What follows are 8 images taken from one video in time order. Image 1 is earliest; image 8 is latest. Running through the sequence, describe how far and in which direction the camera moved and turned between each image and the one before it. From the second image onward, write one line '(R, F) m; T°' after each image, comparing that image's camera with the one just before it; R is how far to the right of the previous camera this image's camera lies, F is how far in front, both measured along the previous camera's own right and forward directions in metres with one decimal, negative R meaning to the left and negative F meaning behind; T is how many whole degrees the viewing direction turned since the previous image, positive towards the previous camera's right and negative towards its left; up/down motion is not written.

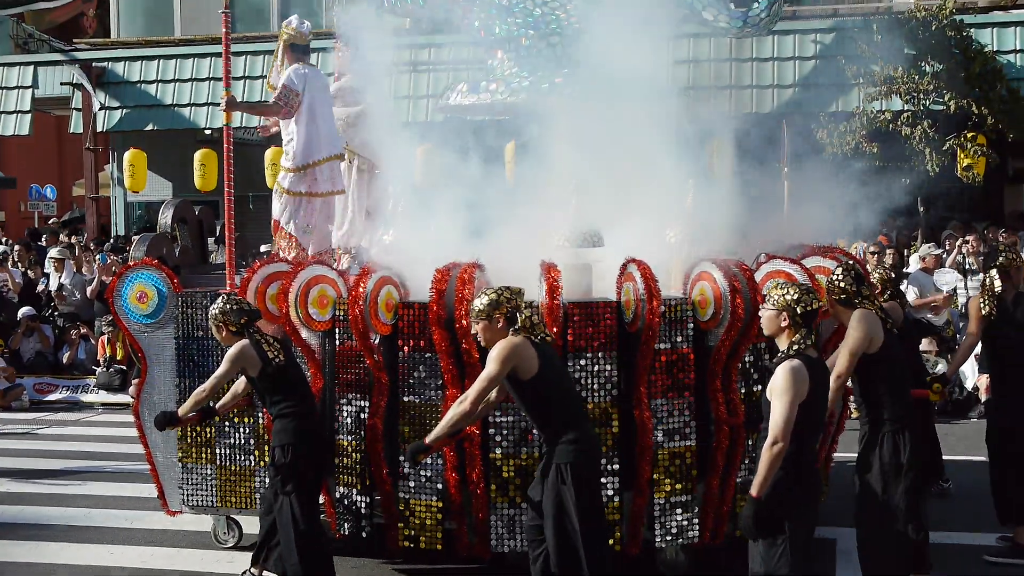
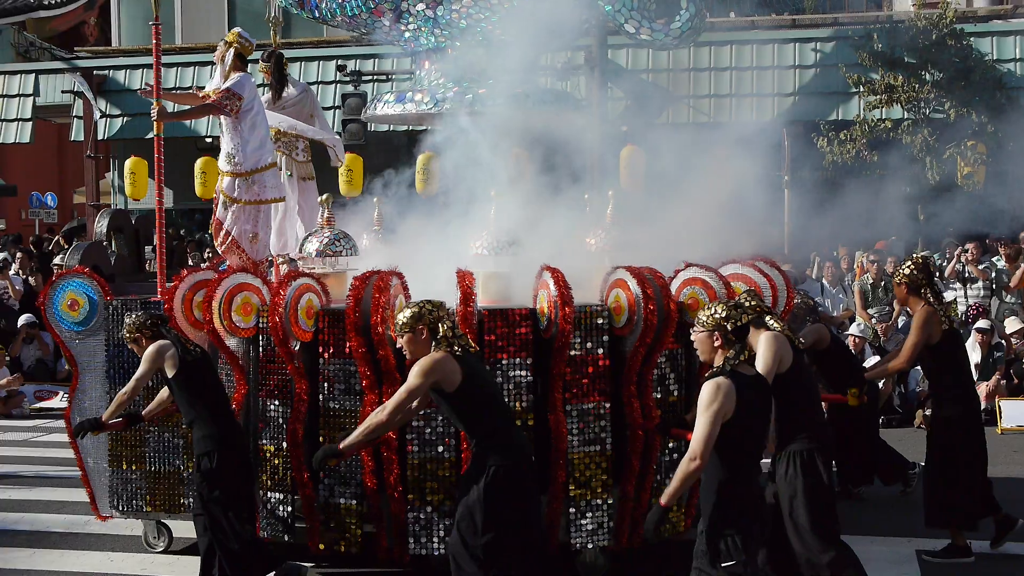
(+0.3, -0.1) m; 0°
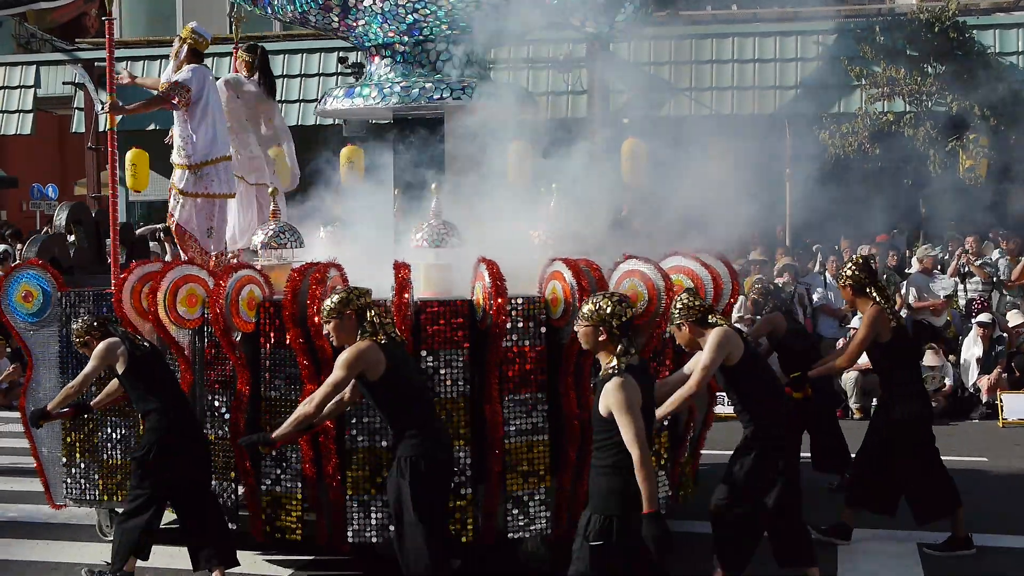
(+0.2, -0.1) m; 0°
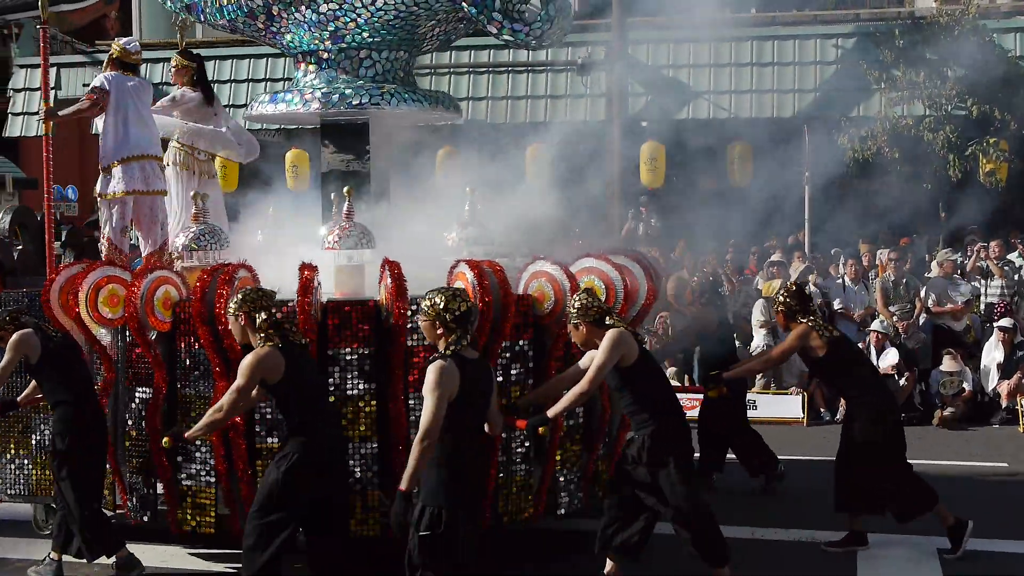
(+0.4, -0.2) m; -1°
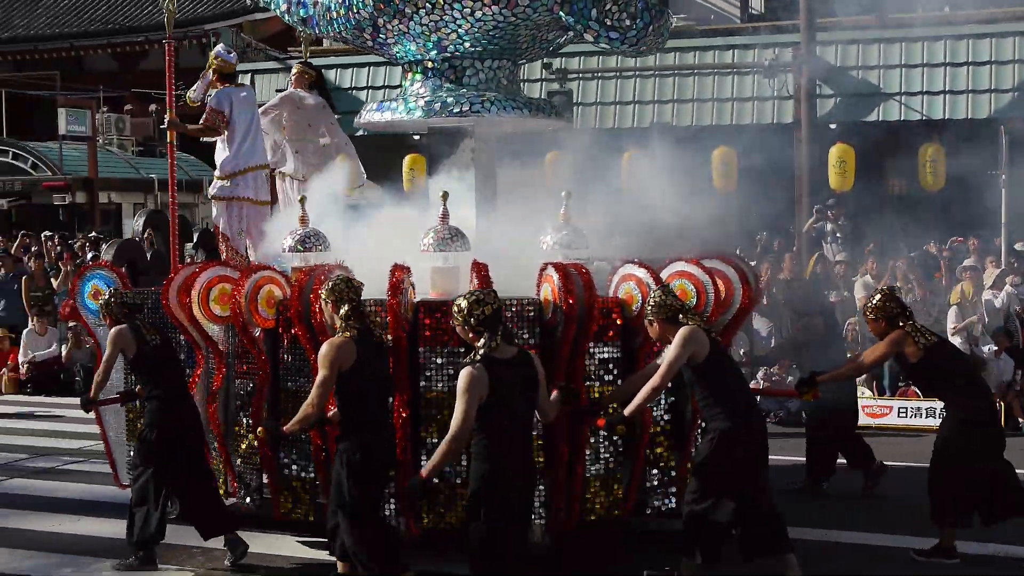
(+0.4, -0.1) m; -7°
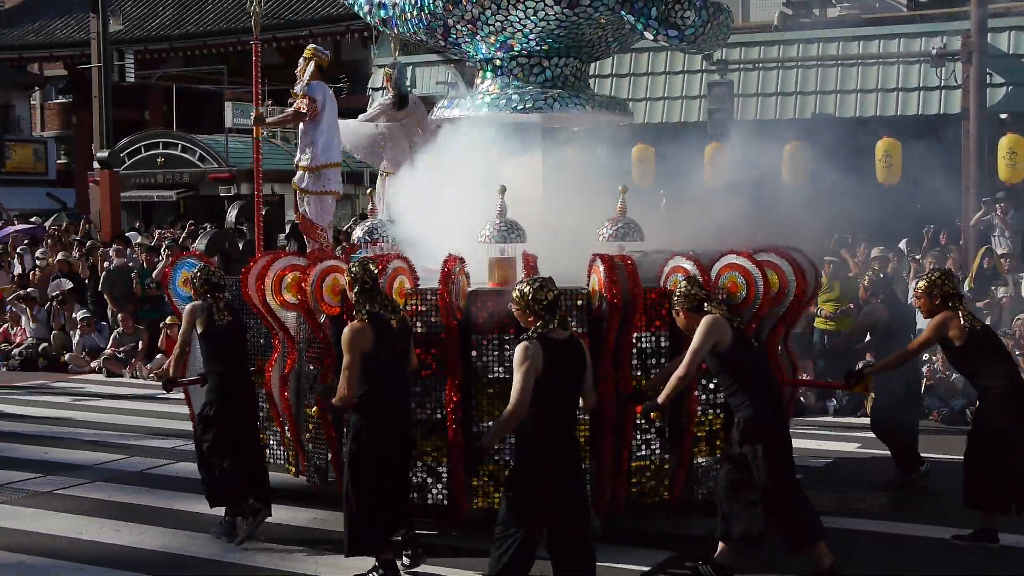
(+0.4, -0.2) m; -6°
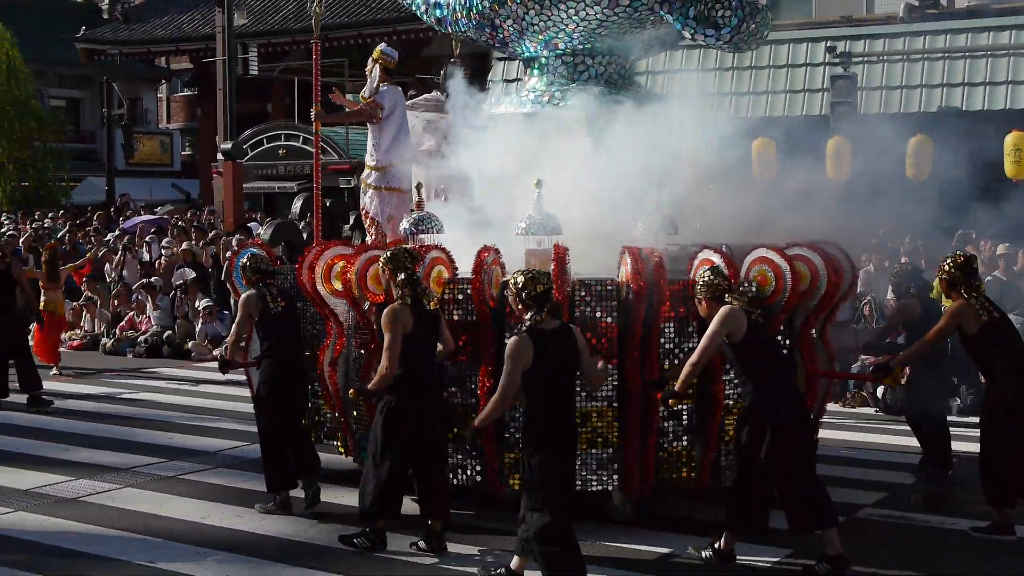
(+0.3, -0.2) m; -4°
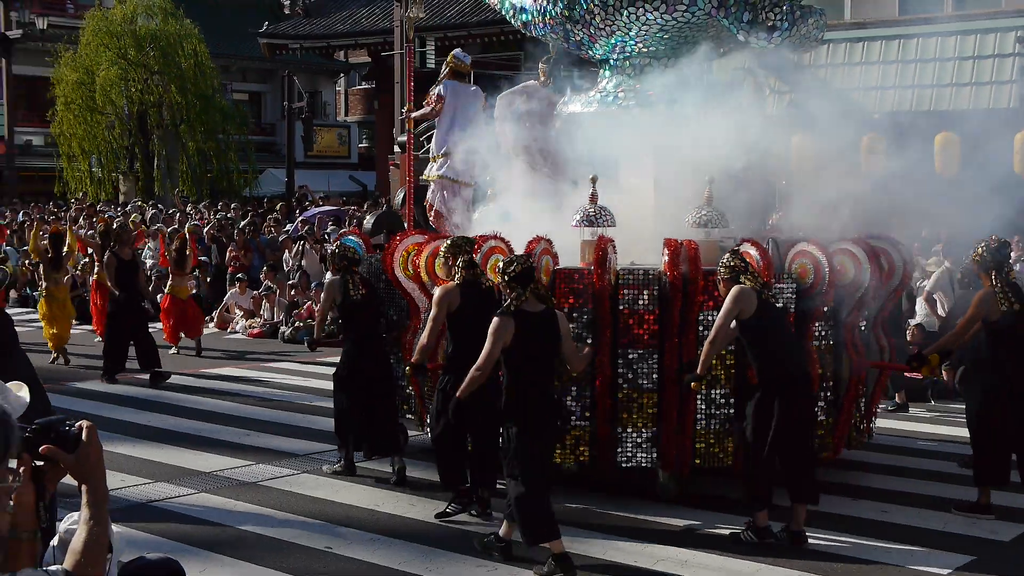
(+0.5, -0.4) m; -7°
